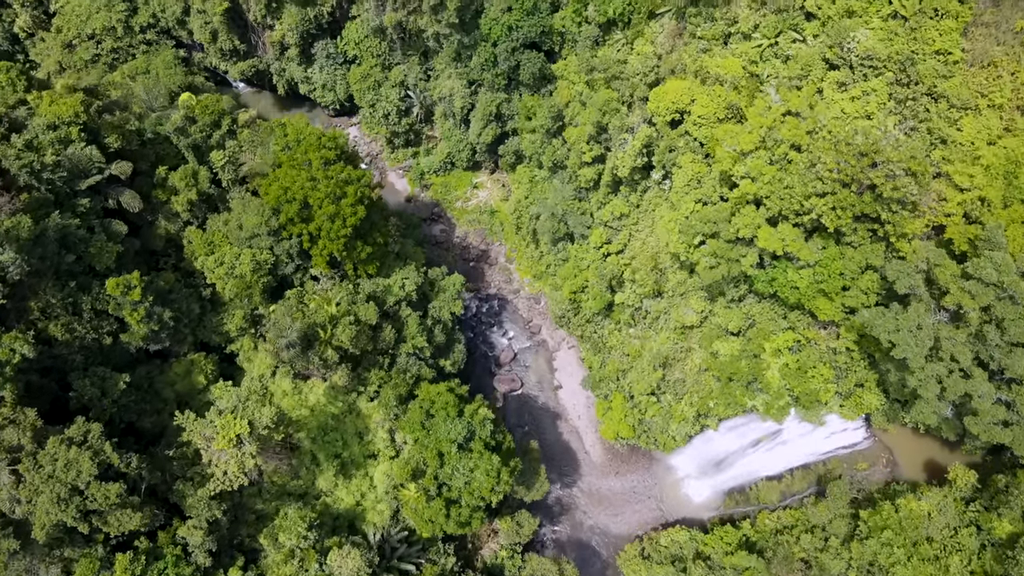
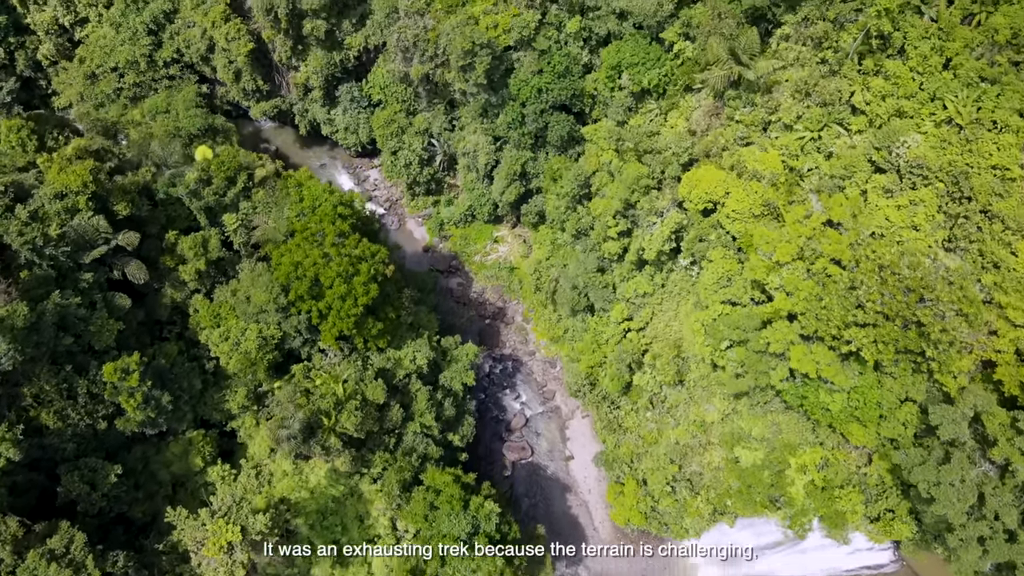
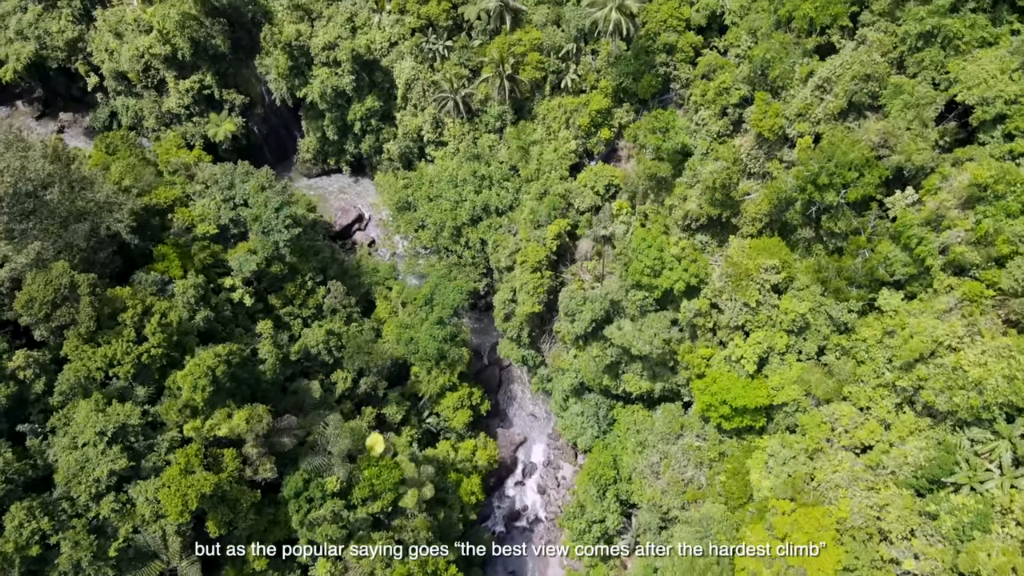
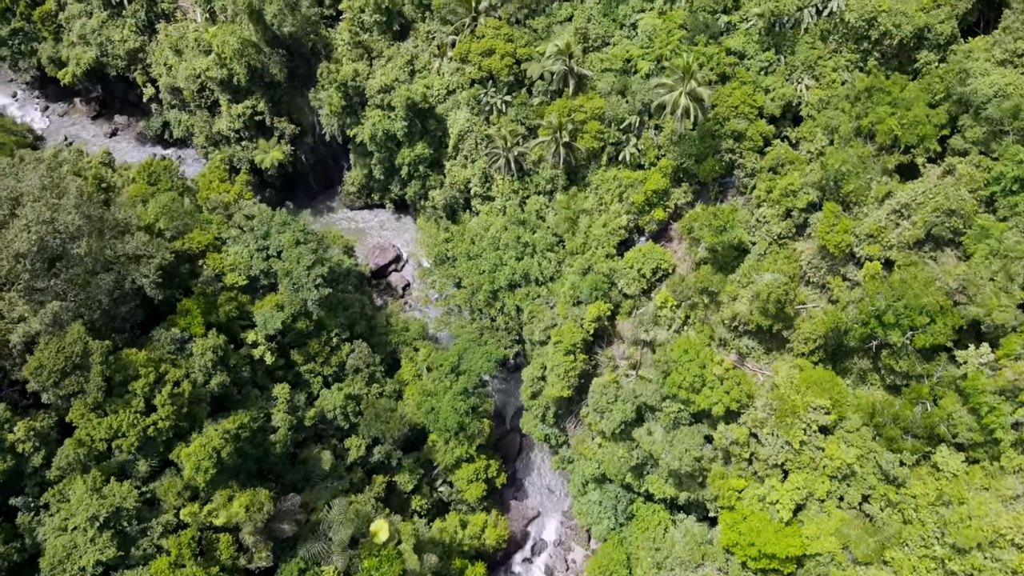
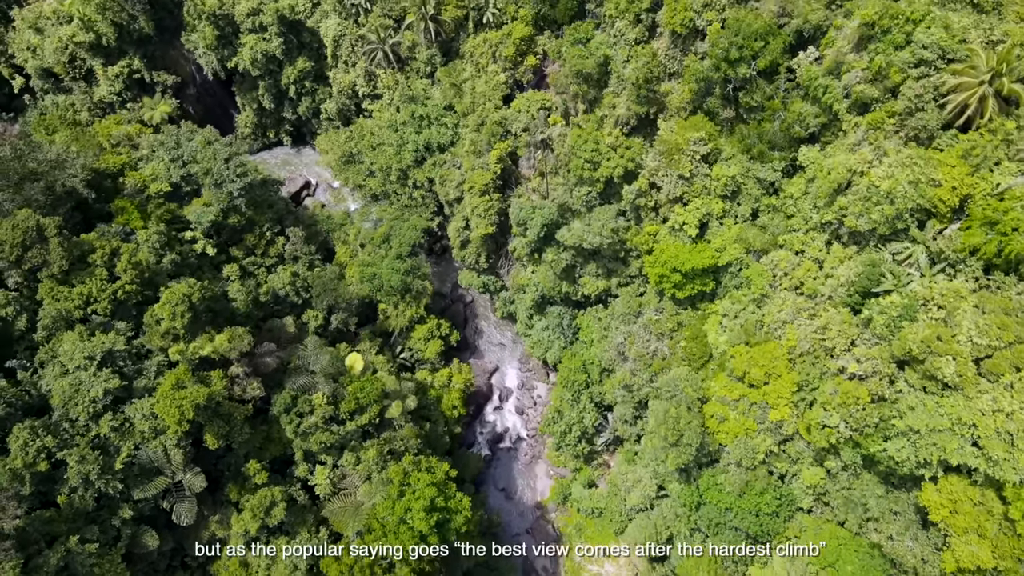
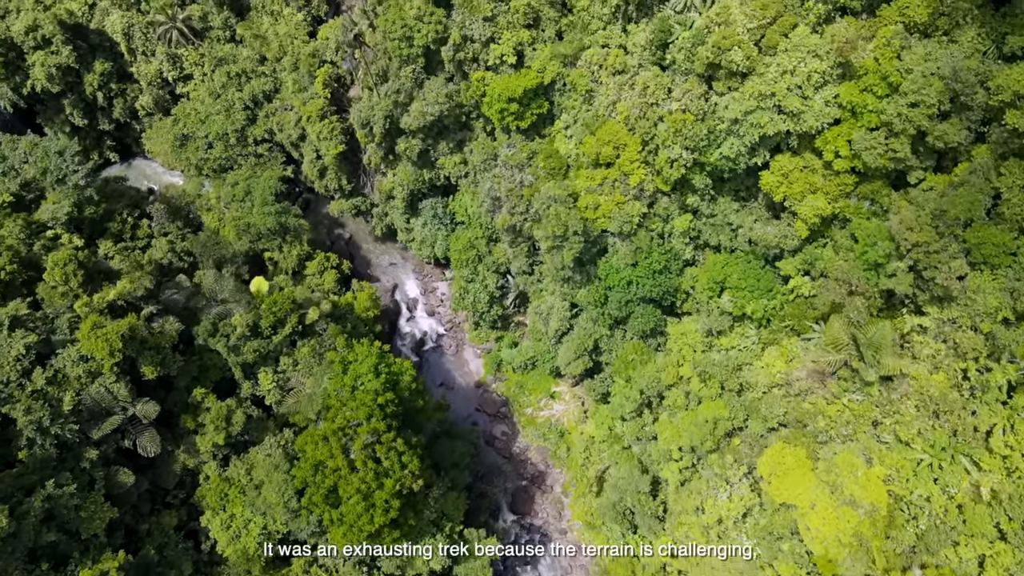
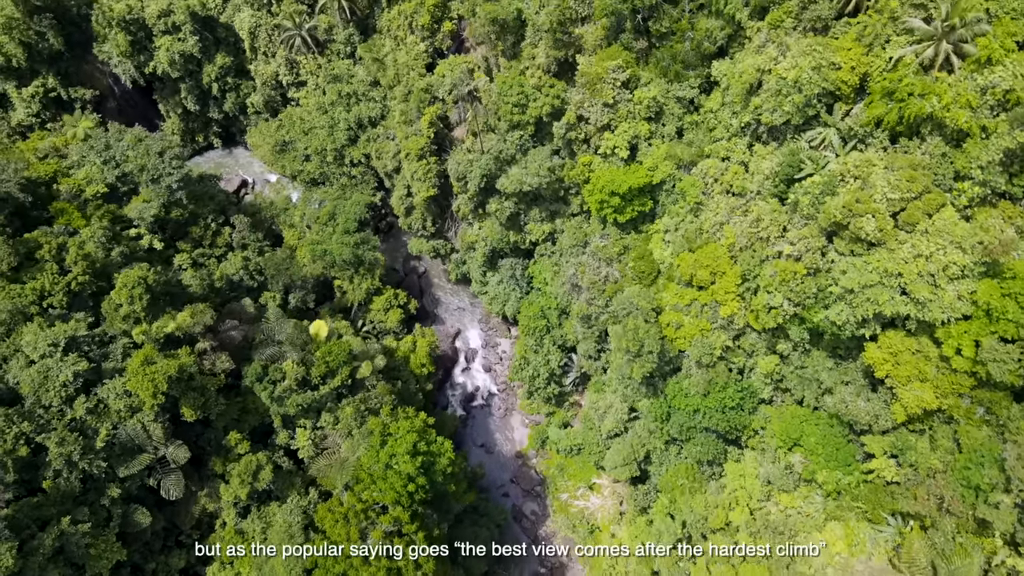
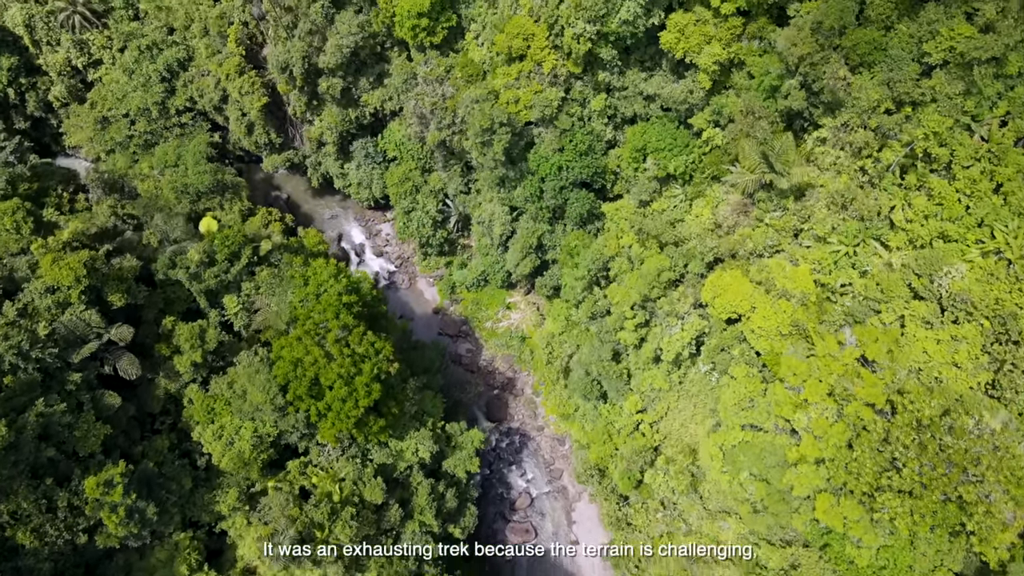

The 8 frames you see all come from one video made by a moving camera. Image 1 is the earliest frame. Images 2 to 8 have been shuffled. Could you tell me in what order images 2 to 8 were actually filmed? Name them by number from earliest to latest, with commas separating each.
2, 8, 6, 7, 5, 3, 4
